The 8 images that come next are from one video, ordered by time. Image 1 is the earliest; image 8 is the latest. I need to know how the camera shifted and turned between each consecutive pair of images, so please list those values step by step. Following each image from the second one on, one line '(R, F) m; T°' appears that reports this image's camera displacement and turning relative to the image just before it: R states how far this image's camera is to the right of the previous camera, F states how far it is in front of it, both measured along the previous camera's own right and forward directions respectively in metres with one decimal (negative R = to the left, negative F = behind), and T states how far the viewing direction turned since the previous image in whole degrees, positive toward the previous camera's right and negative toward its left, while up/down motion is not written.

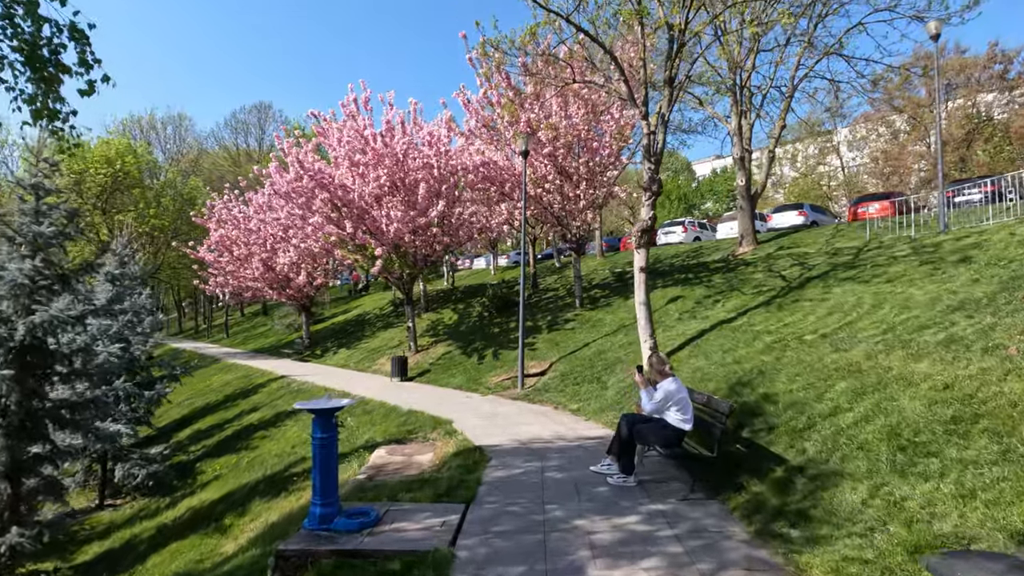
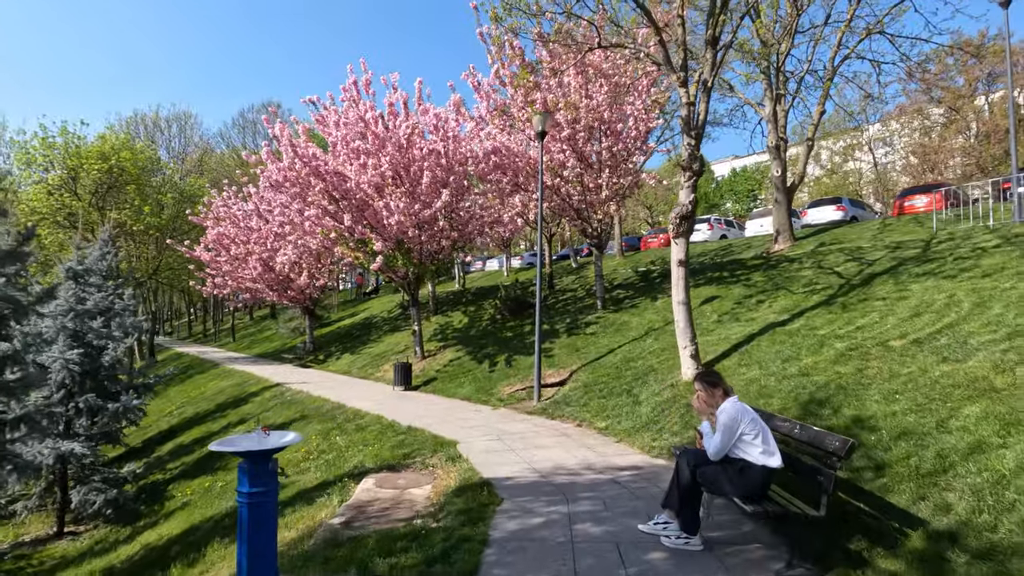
(0.0, +1.7) m; -1°
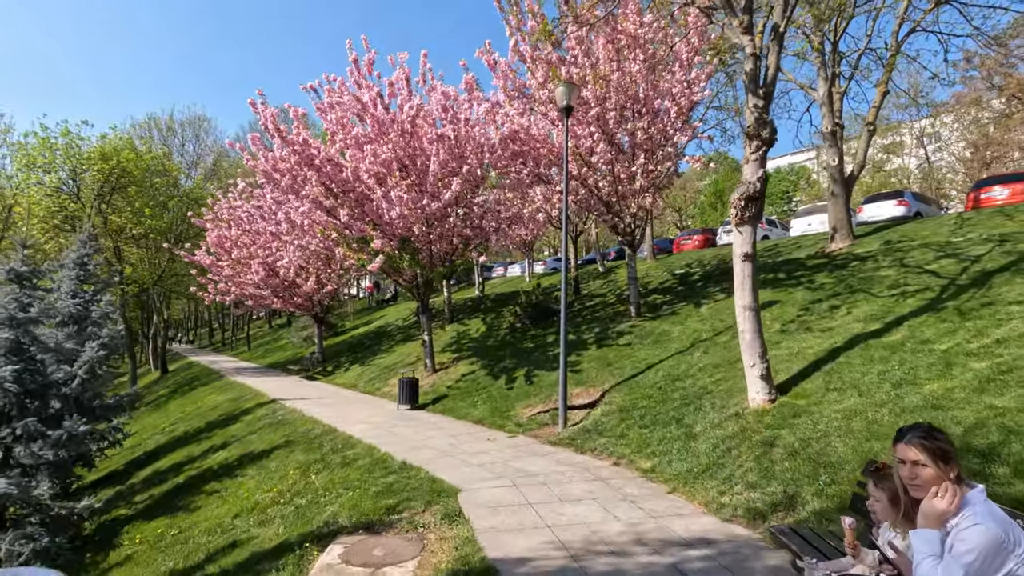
(+0.1, +2.1) m; -2°
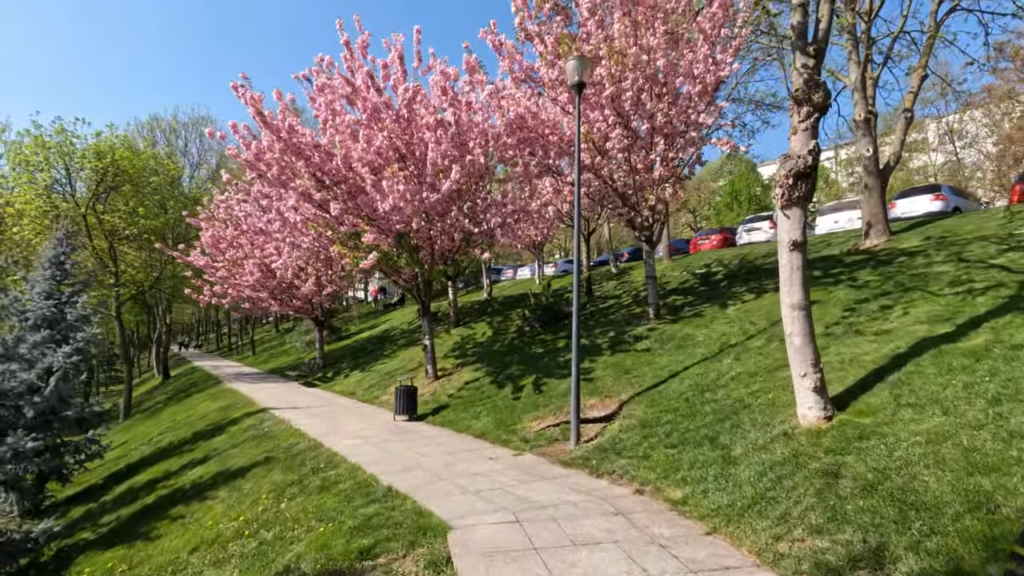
(+0.1, +1.2) m; -1°
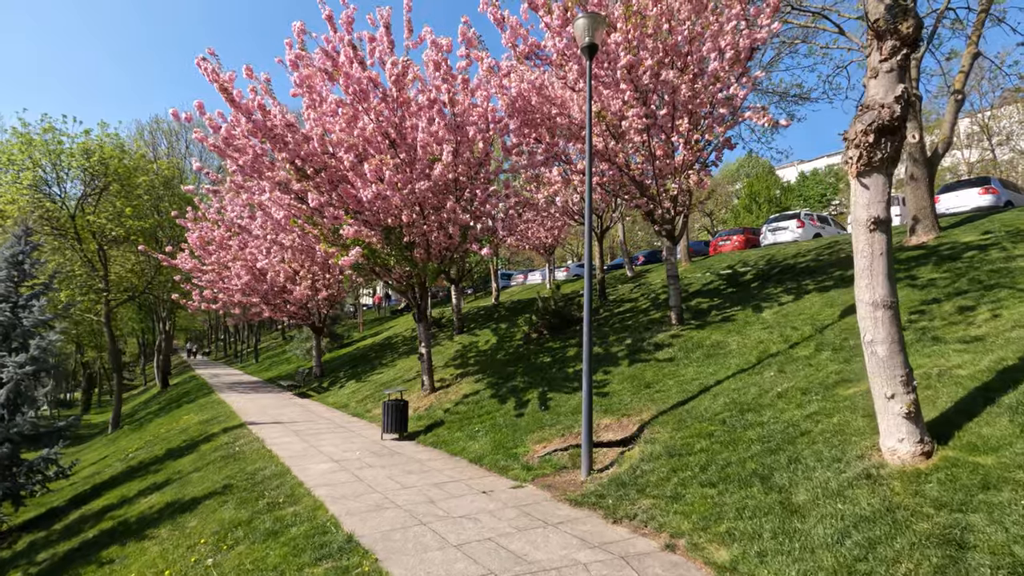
(+0.2, +1.6) m; -1°
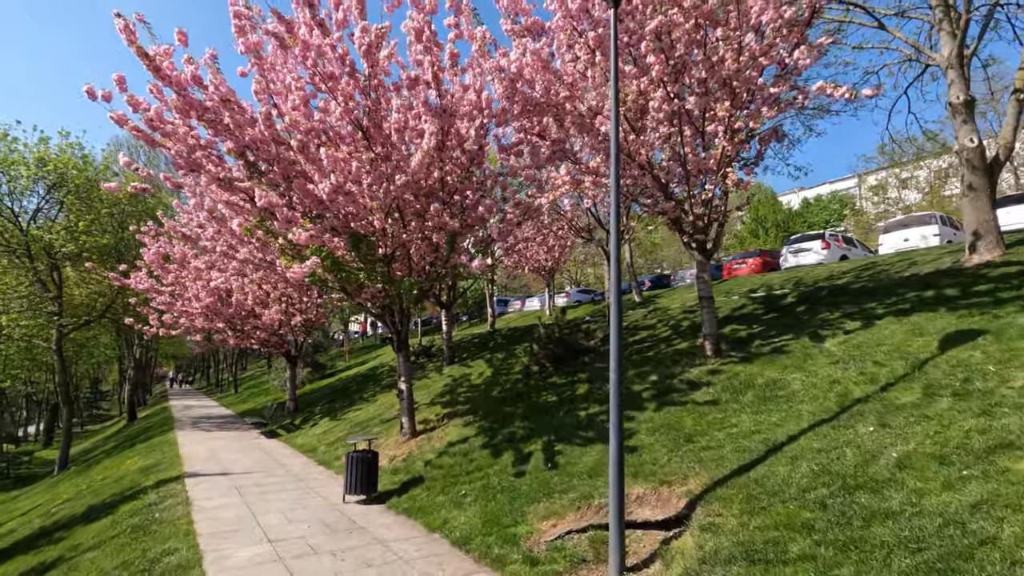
(0.0, +2.3) m; 0°
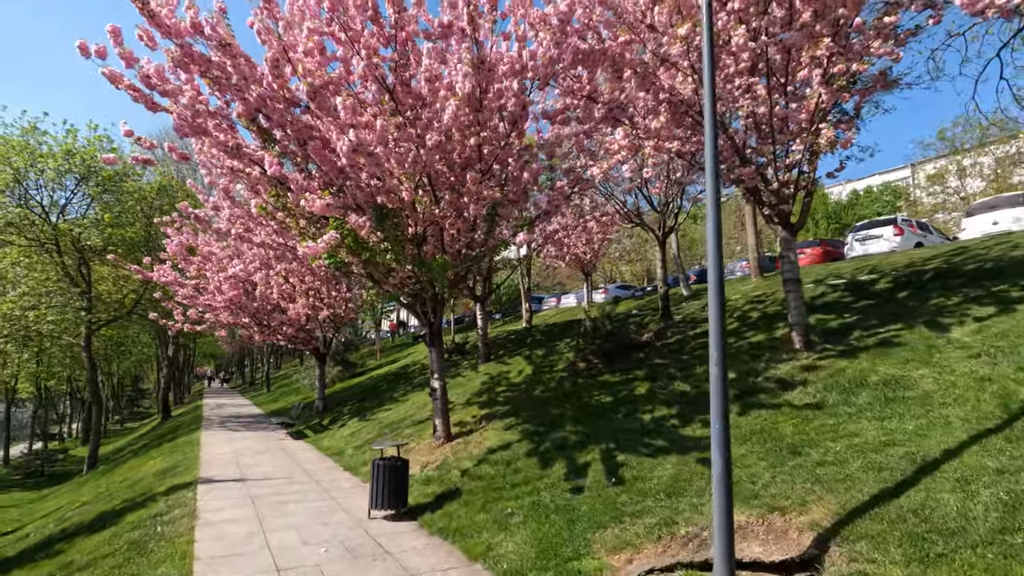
(-0.3, +1.4) m; -3°
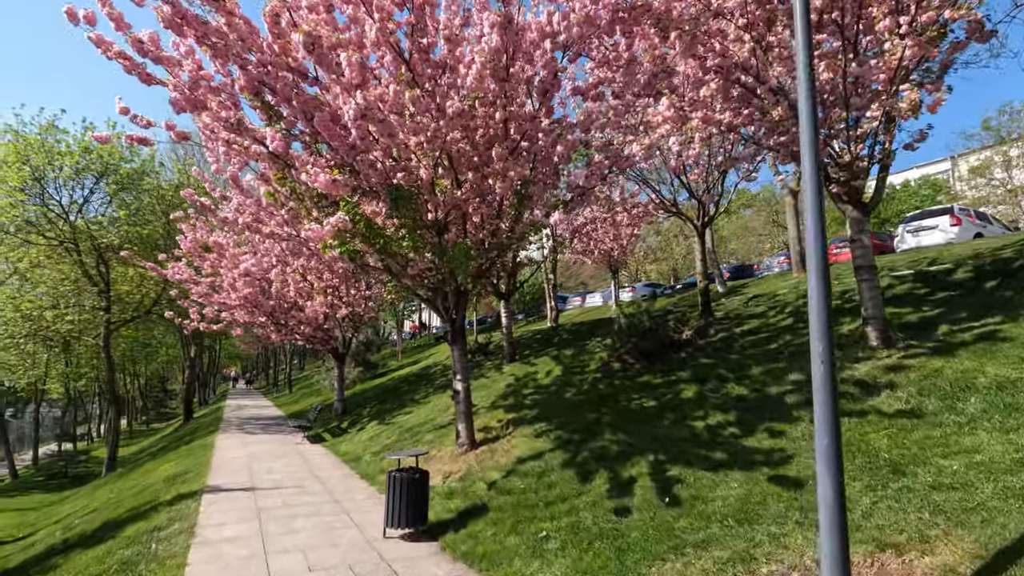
(-0.1, +0.9) m; -2°
